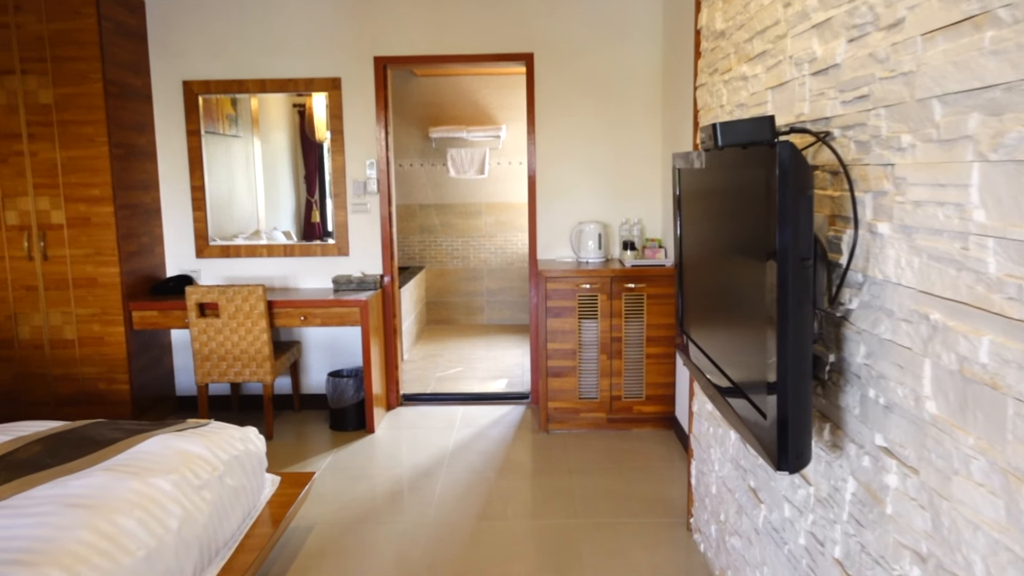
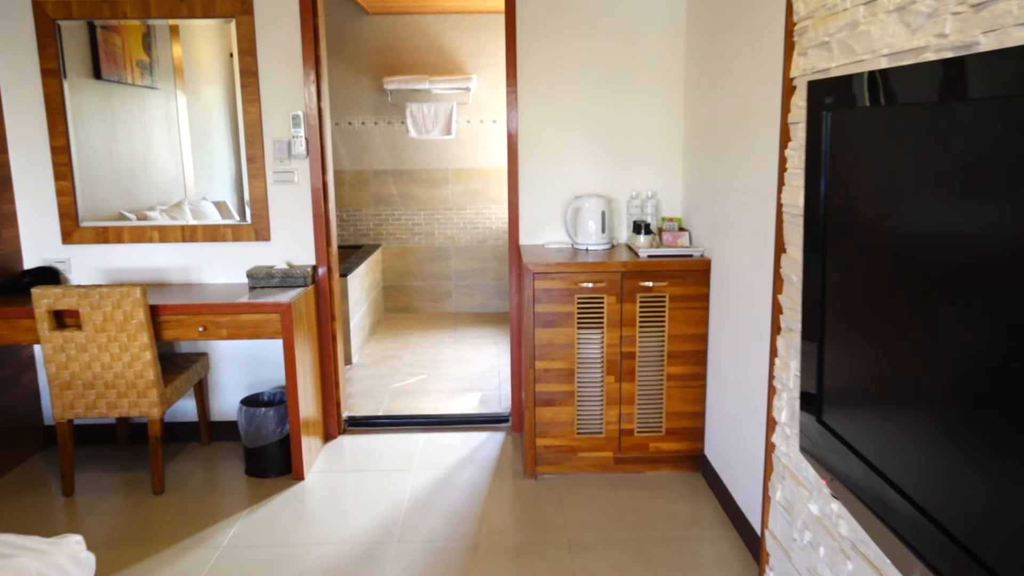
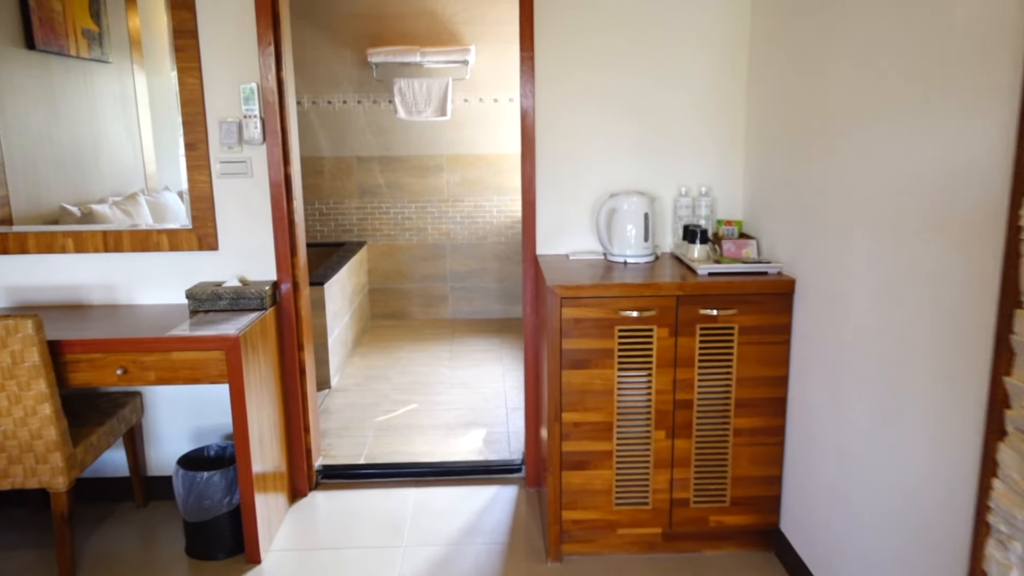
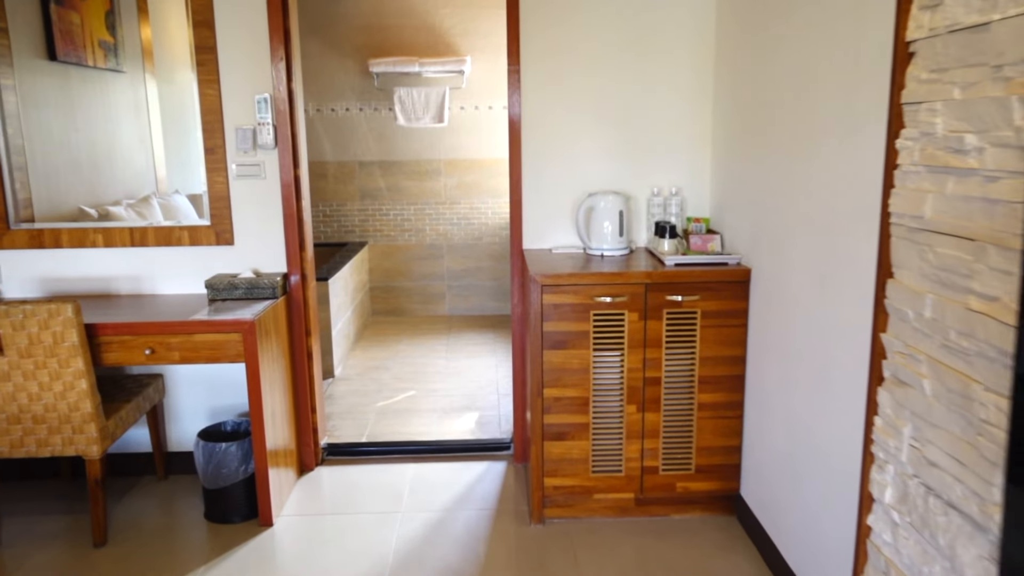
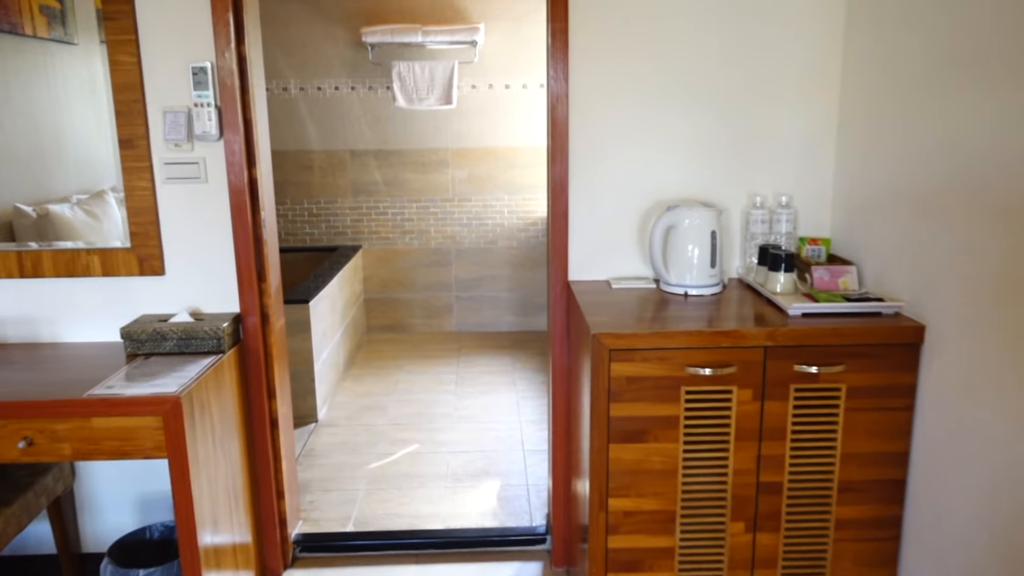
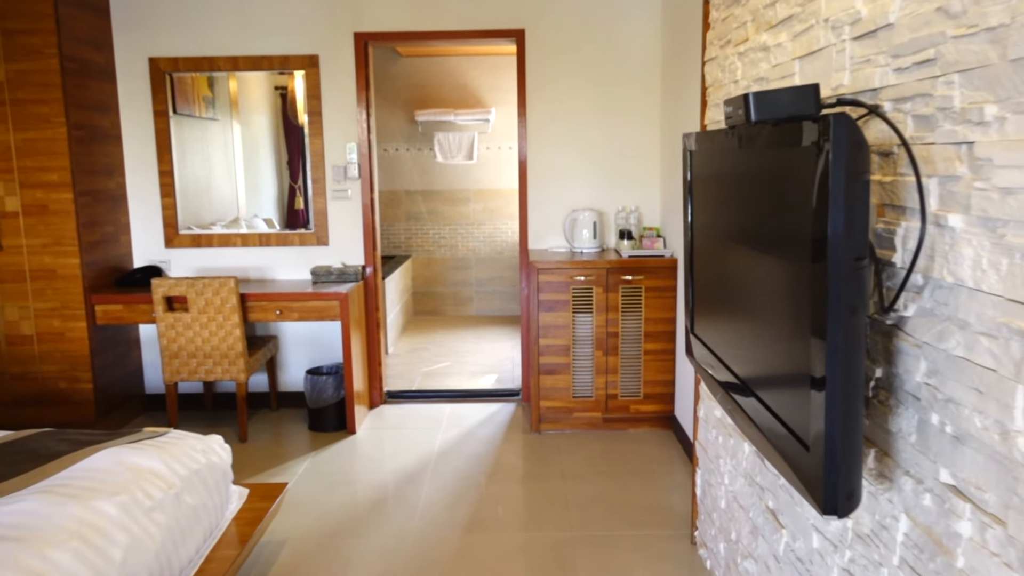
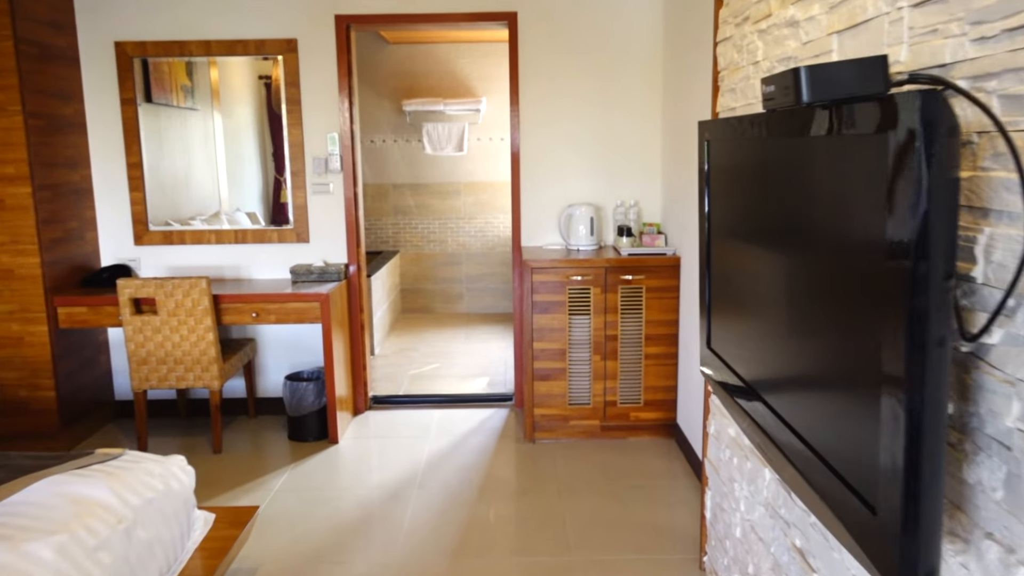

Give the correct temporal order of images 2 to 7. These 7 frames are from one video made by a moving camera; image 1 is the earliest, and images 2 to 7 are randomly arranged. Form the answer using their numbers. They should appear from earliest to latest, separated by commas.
6, 7, 2, 4, 3, 5
